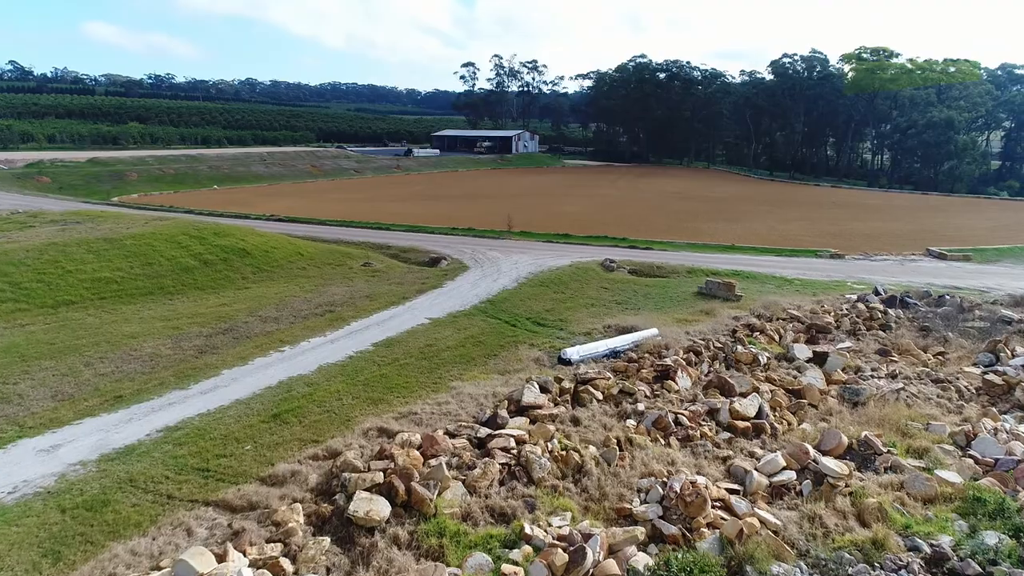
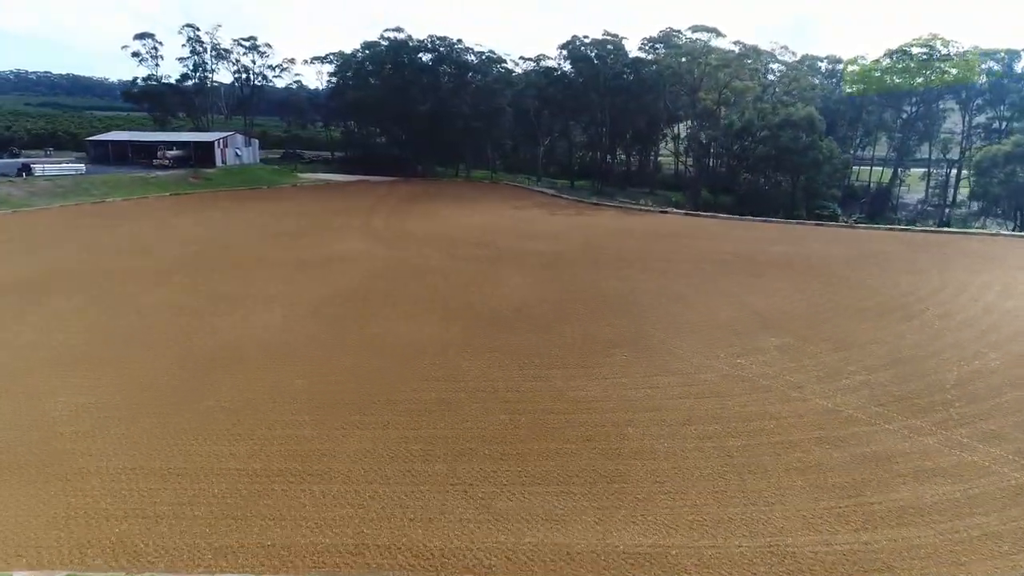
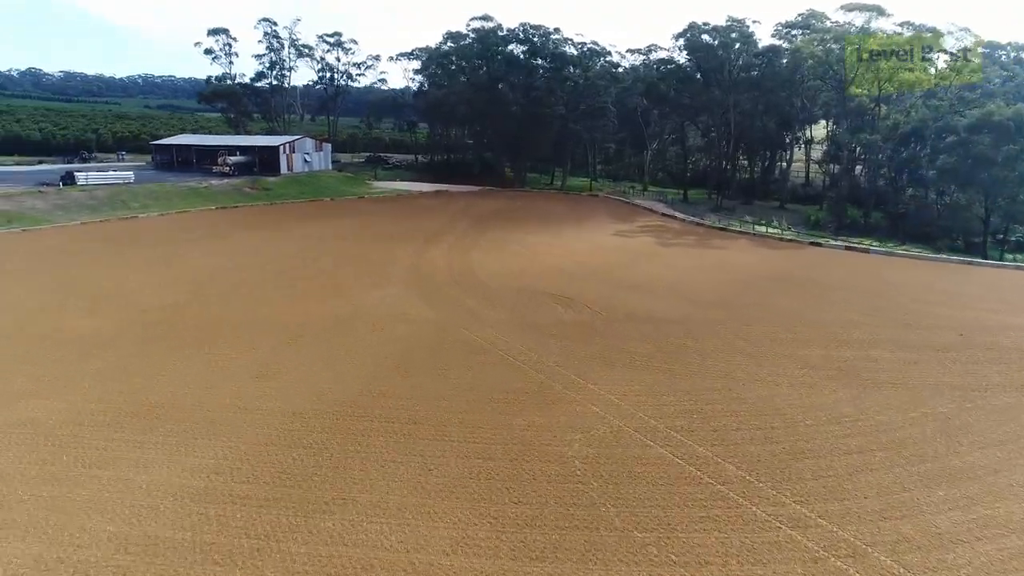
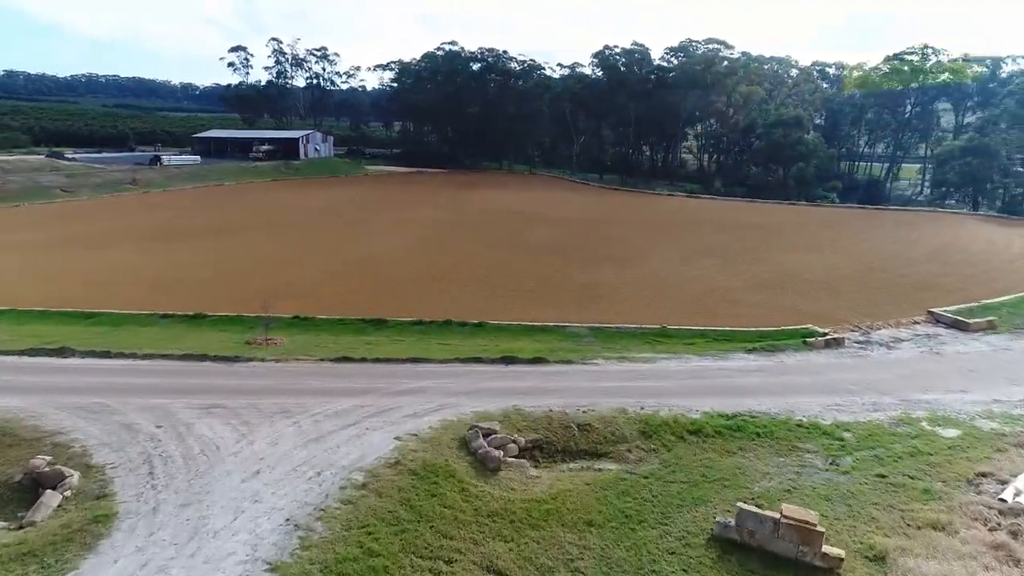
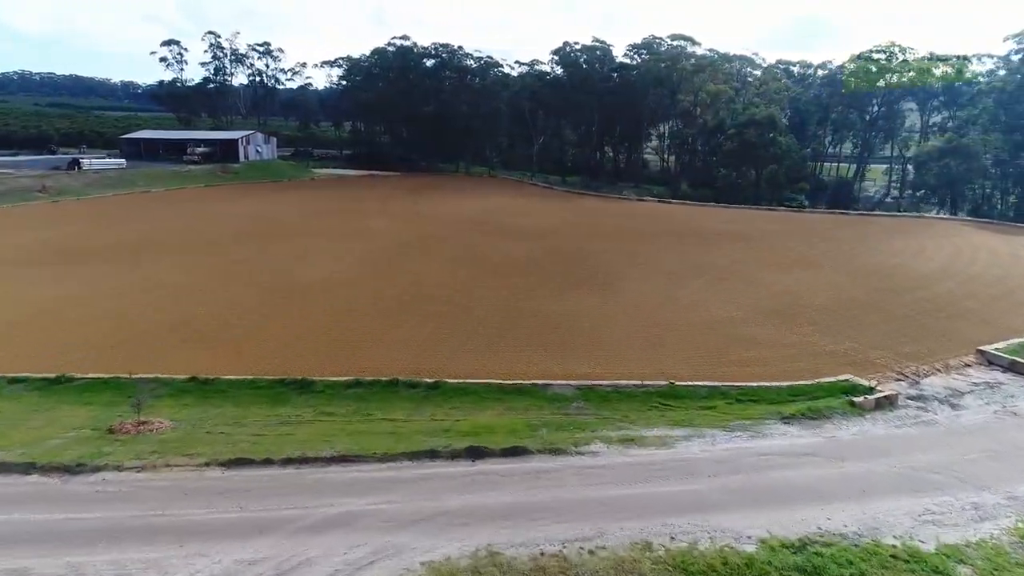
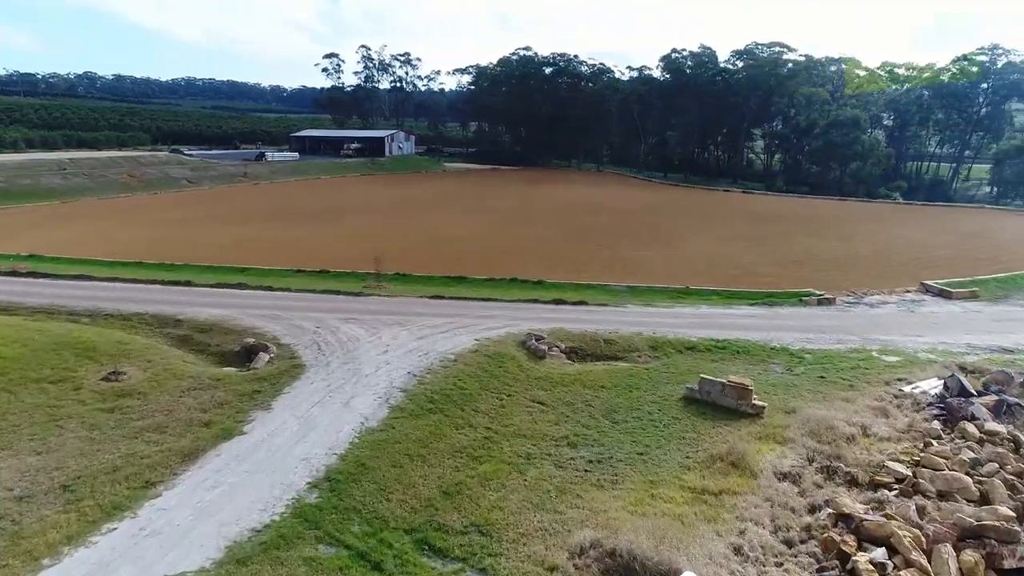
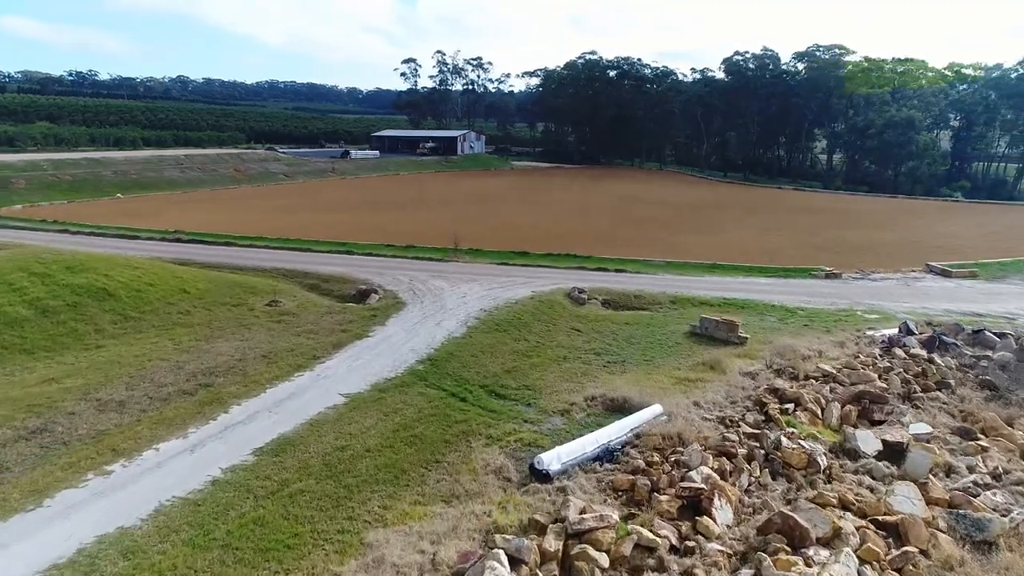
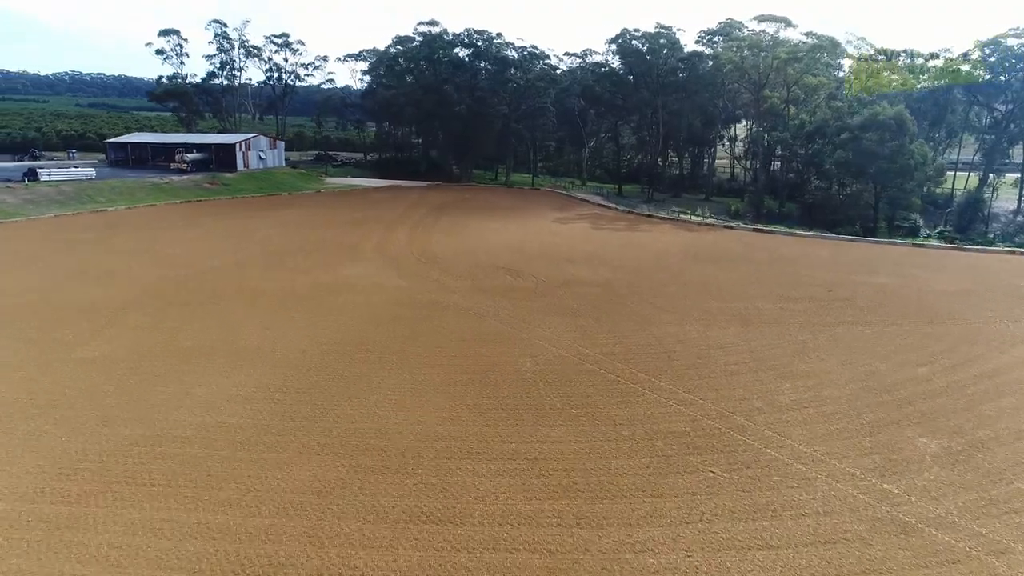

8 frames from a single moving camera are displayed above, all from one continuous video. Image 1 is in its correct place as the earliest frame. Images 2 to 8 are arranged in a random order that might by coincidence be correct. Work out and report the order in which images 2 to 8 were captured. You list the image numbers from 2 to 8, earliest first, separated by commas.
7, 6, 4, 5, 2, 8, 3
